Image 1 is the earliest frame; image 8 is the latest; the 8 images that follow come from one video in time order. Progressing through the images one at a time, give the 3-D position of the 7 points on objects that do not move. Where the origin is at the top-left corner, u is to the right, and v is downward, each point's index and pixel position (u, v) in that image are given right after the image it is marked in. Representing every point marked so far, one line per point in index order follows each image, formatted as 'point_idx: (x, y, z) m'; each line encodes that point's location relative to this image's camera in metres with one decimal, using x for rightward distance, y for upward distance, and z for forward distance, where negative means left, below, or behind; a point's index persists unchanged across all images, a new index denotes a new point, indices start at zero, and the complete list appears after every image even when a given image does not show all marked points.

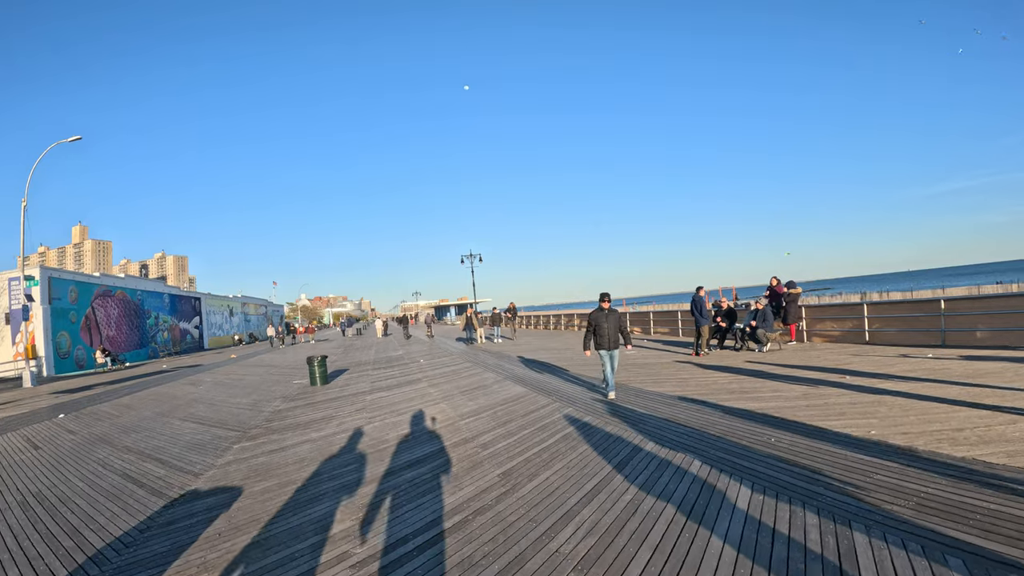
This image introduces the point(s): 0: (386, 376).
0: (-3.6, -2.3, +13.5) m
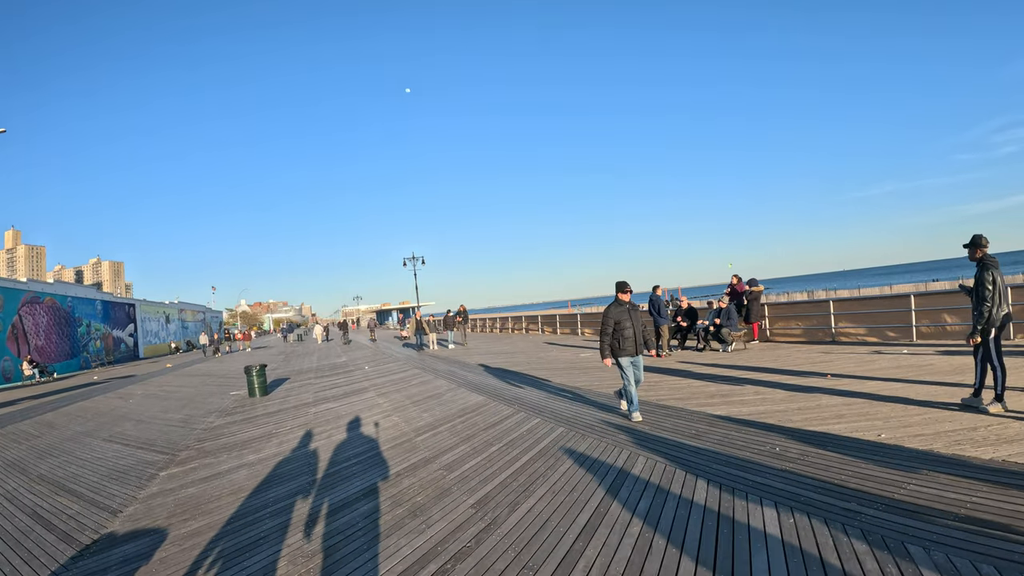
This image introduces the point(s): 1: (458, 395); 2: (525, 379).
0: (-4.5, -2.4, +12.6) m
1: (-1.0, -2.0, +9.5) m
2: (+0.2, -2.0, +10.8) m
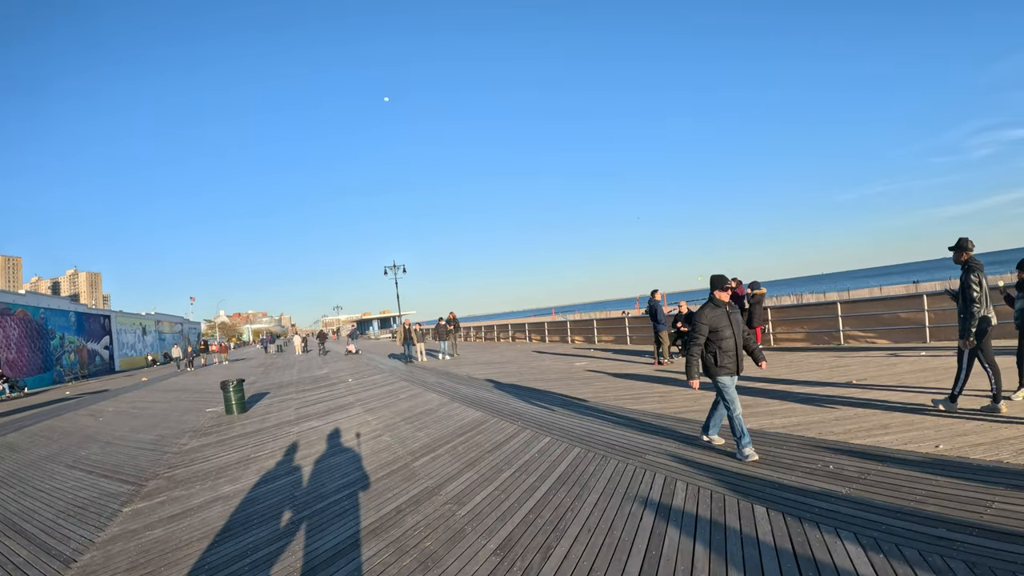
0: (-4.6, -2.6, +11.9) m
1: (-0.9, -2.1, +8.8) m
2: (+0.2, -2.1, +10.2) m
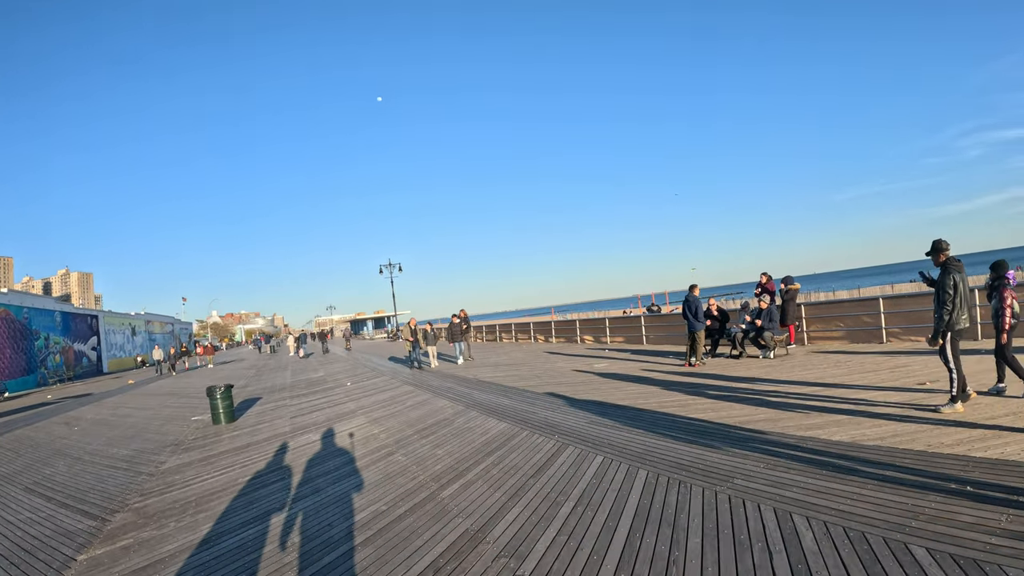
0: (-4.2, -2.5, +10.8) m
1: (-0.5, -2.0, +7.7) m
2: (+0.6, -2.0, +9.1) m
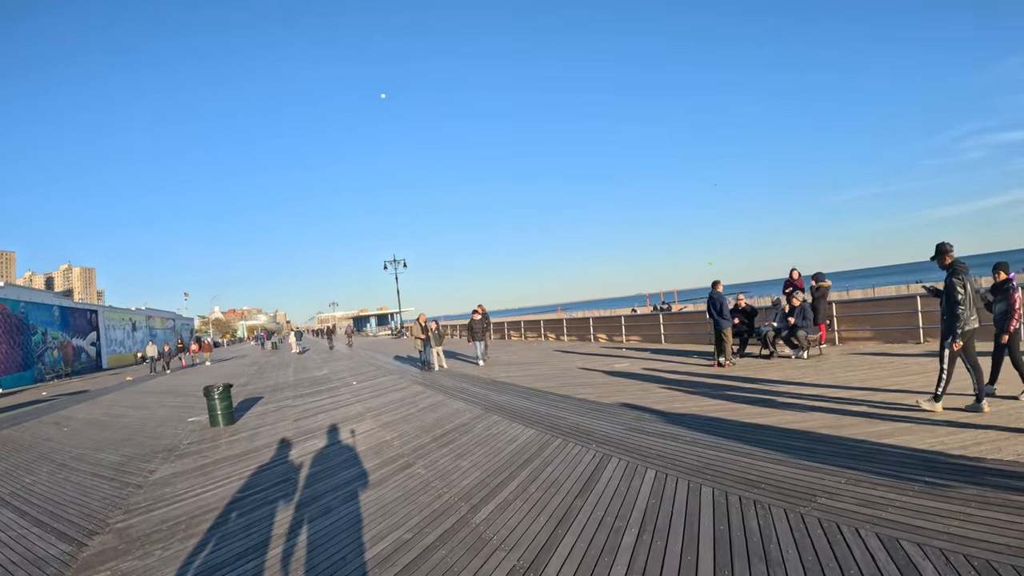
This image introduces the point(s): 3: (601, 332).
0: (-3.8, -2.3, +10.1) m
1: (-0.2, -1.9, +7.0) m
2: (+1.0, -1.9, +8.4) m
3: (+3.4, -1.7, +19.8) m
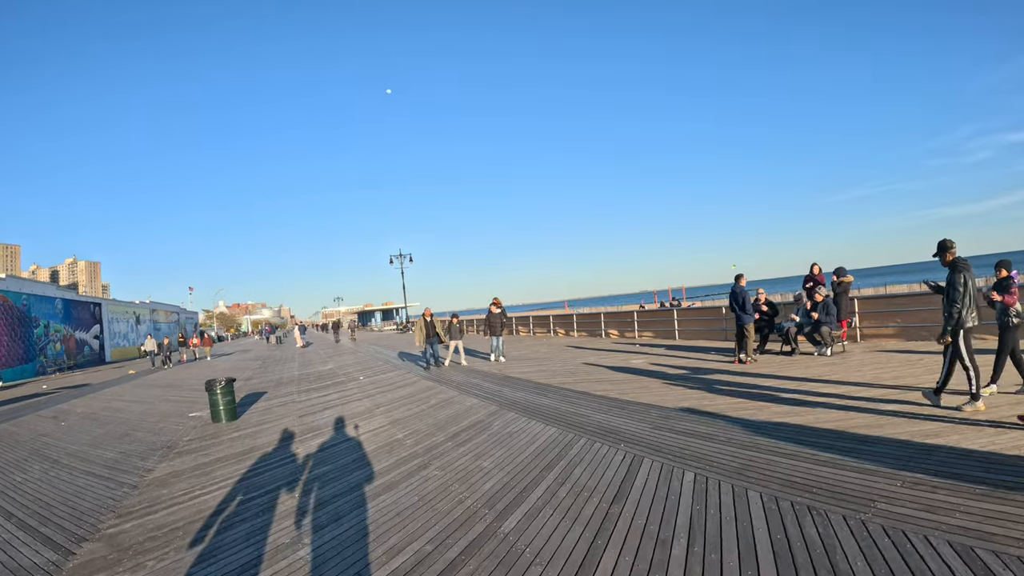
0: (-3.6, -2.2, +9.7) m
1: (+0.1, -1.8, +6.6) m
2: (+1.2, -1.7, +8.0) m
3: (+3.7, -1.5, +19.3) m
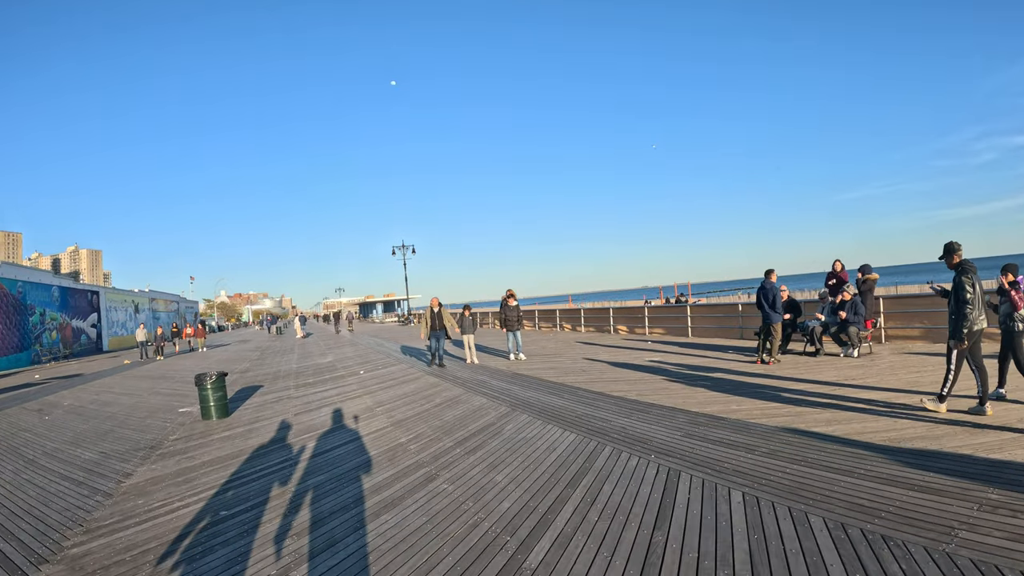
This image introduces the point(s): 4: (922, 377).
0: (-3.4, -2.0, +9.1) m
1: (+0.2, -1.7, +6.1) m
2: (+1.4, -1.7, +7.4) m
3: (+3.9, -1.3, +18.7) m
4: (+7.1, -1.6, +9.1) m
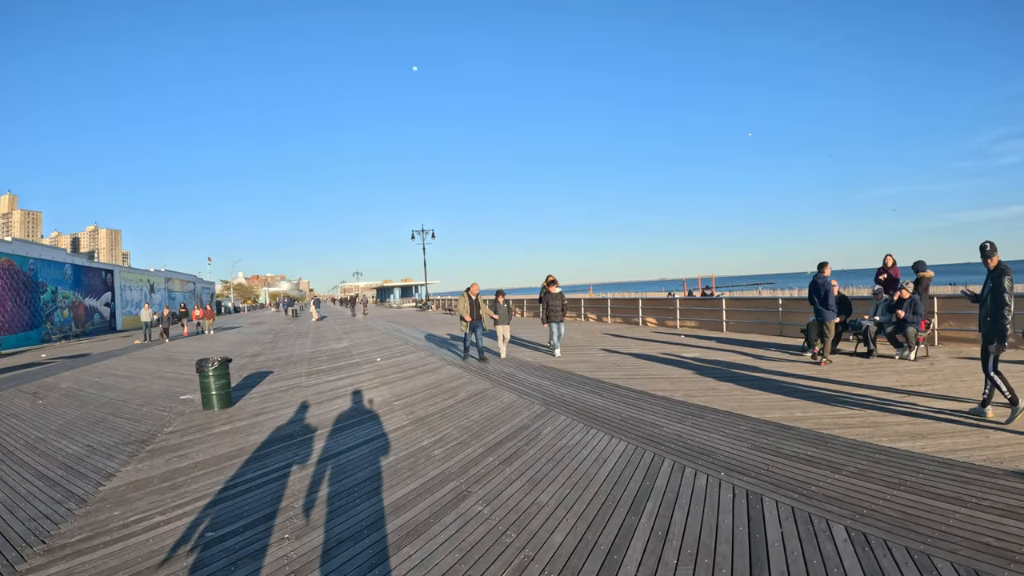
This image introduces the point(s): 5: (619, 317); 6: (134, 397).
0: (-2.9, -1.7, +8.4) m
1: (+0.6, -1.5, +5.2) m
2: (+1.8, -1.5, +6.5) m
3: (+4.6, -0.9, +17.8) m
4: (+7.6, -1.5, +8.1) m
5: (+3.9, -1.1, +19.6) m
6: (-6.2, -1.8, +8.6) m
